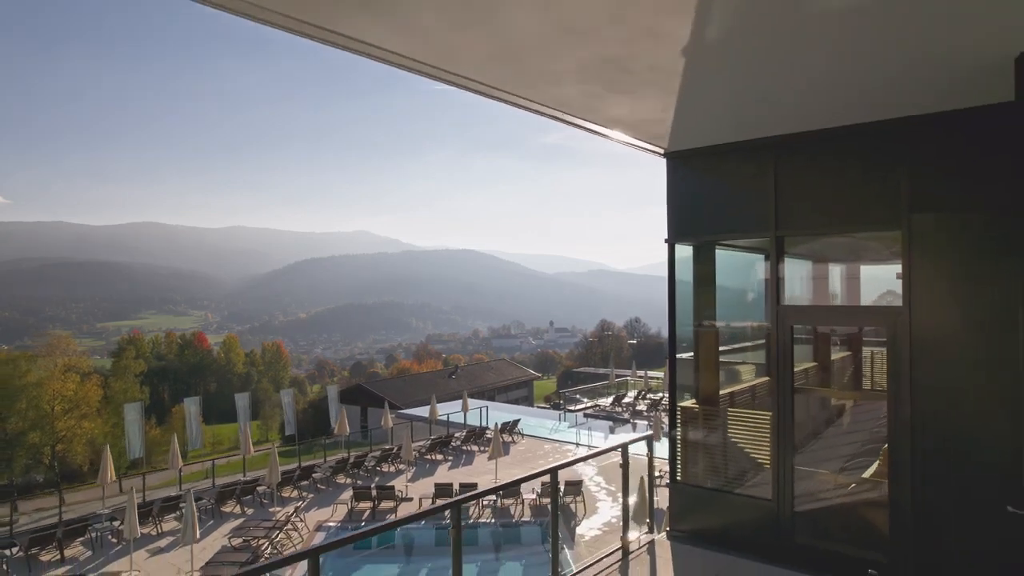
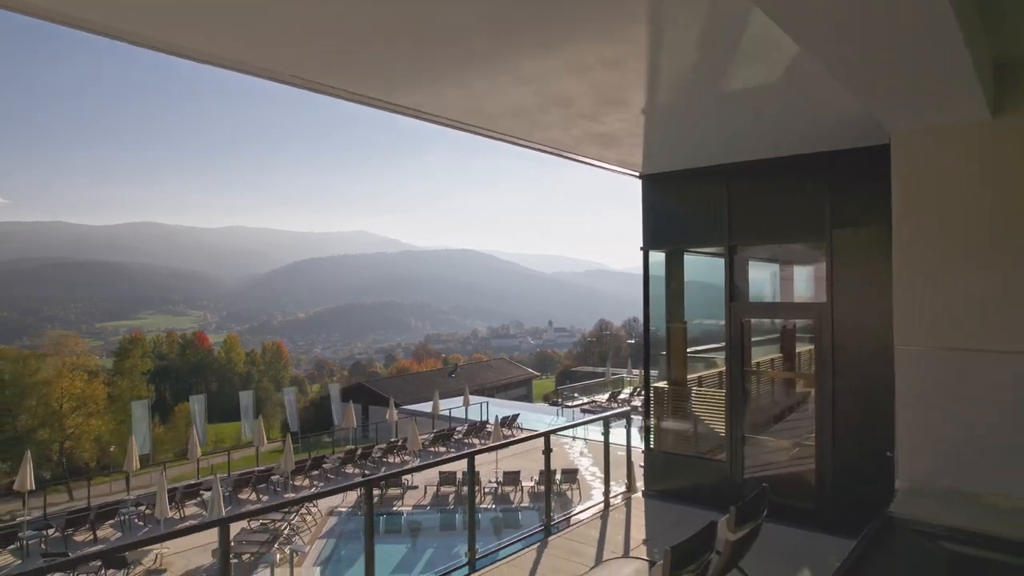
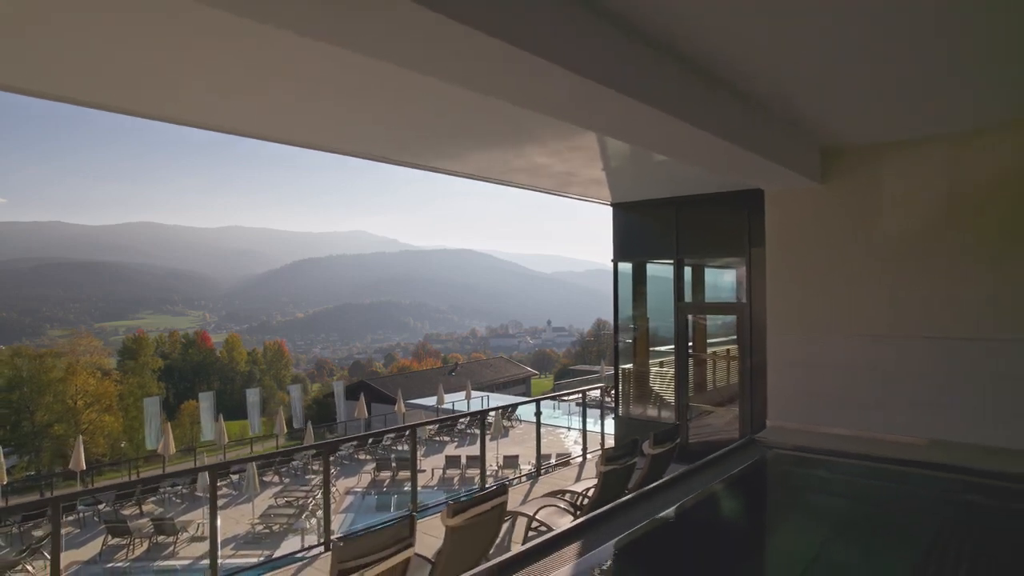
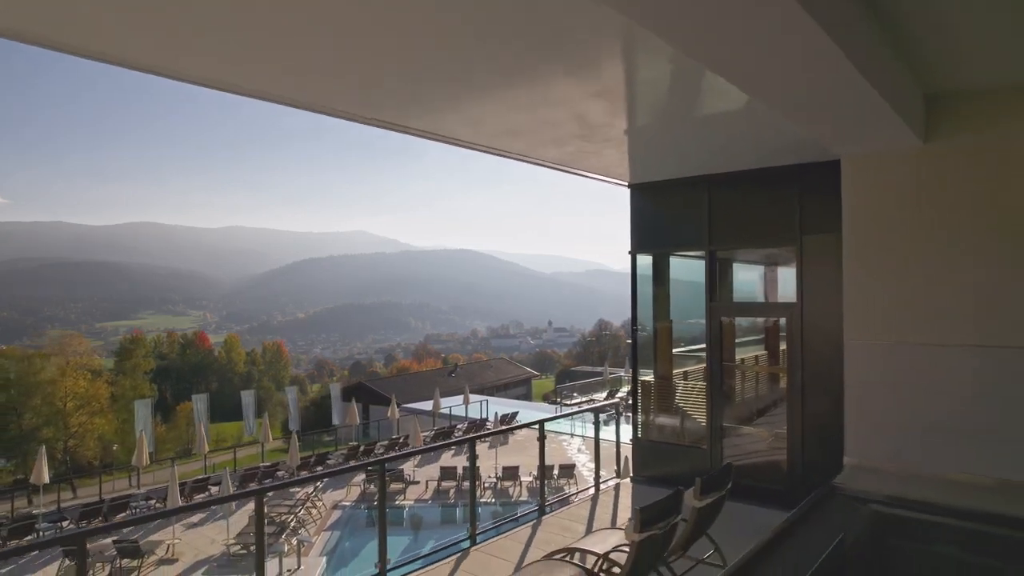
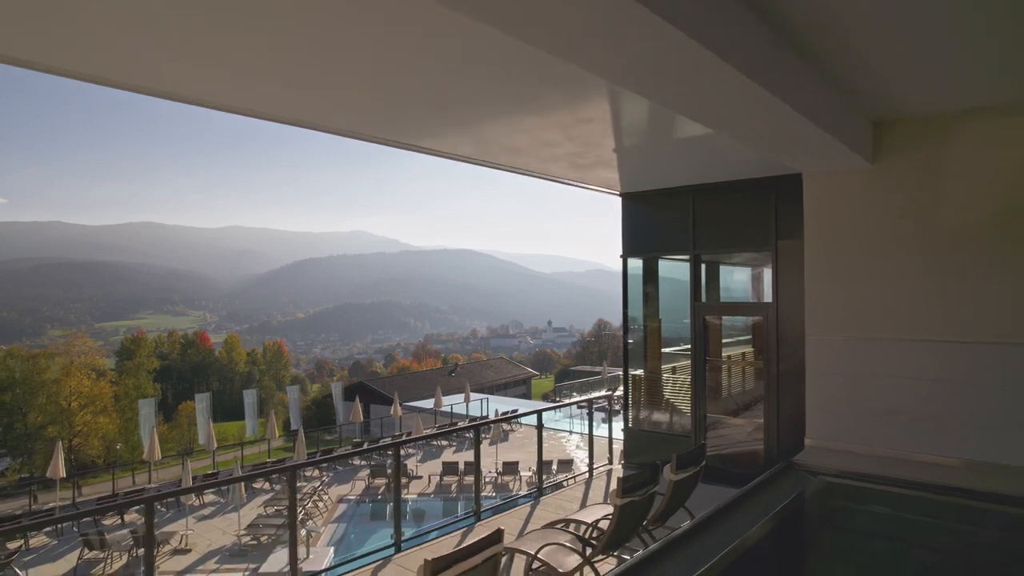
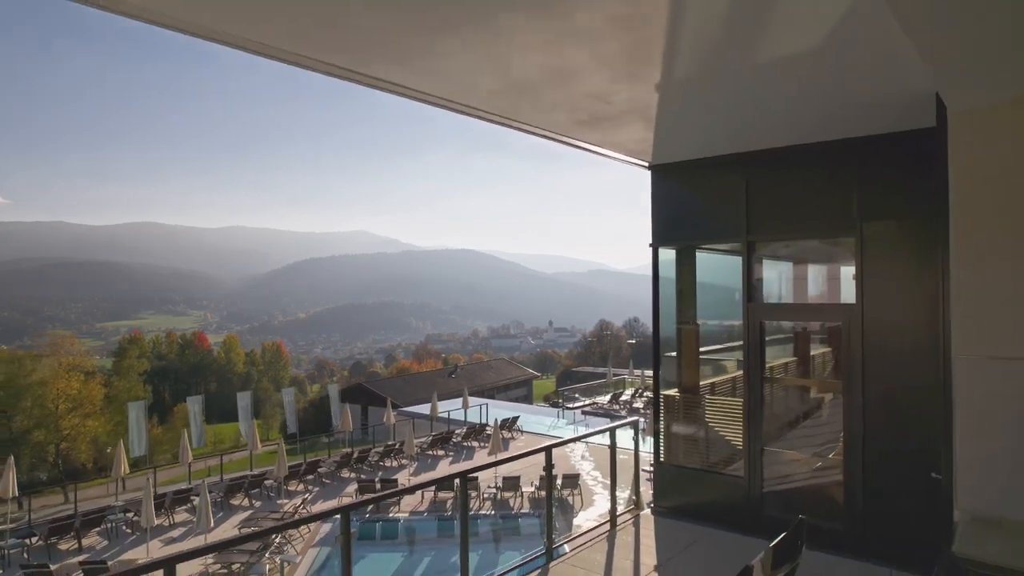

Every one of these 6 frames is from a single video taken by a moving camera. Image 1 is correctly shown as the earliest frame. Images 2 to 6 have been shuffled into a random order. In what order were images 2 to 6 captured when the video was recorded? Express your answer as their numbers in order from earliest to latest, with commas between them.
6, 2, 4, 5, 3
